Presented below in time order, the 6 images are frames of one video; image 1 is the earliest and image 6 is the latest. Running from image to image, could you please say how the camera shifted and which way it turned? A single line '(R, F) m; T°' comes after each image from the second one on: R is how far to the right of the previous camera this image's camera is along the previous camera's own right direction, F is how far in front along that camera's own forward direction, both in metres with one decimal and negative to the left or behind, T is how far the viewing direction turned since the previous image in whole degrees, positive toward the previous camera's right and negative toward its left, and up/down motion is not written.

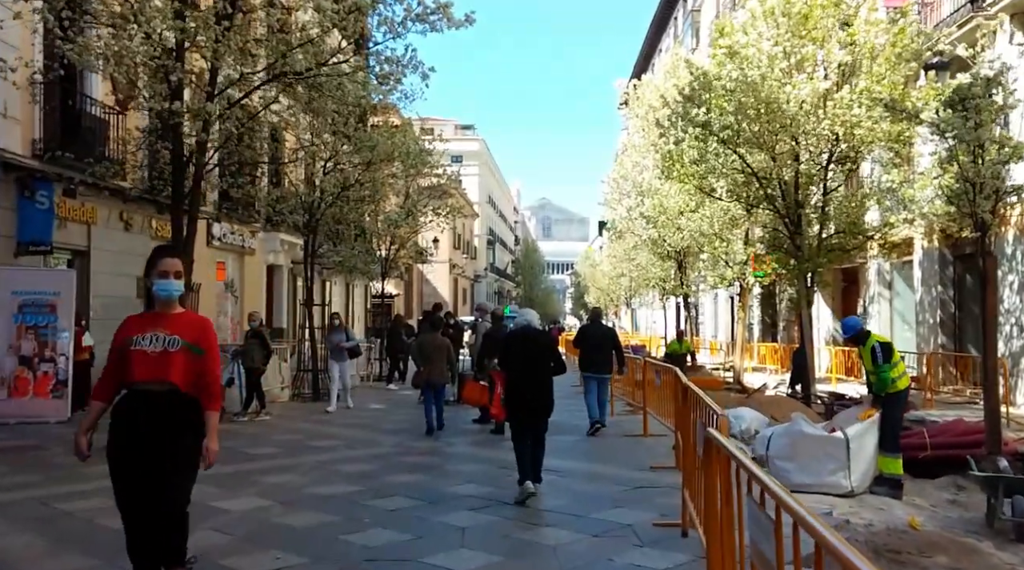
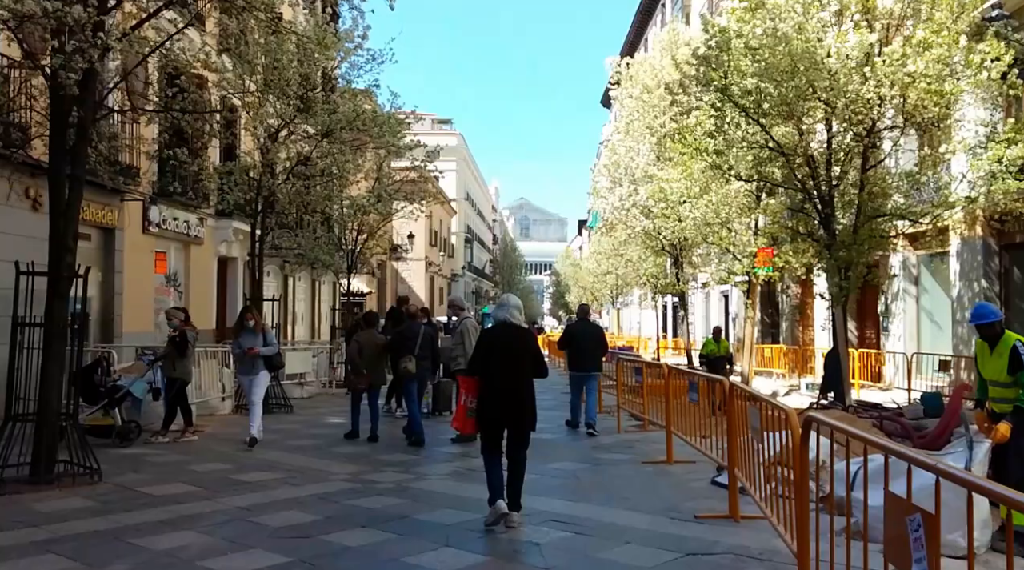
(-0.1, +2.6) m; +1°
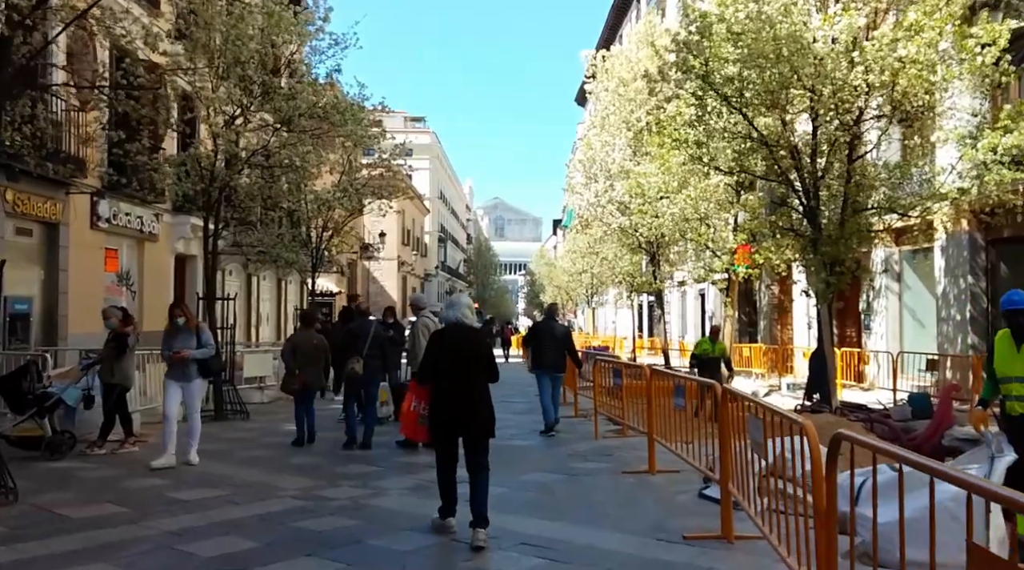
(+0.1, +0.8) m; +2°
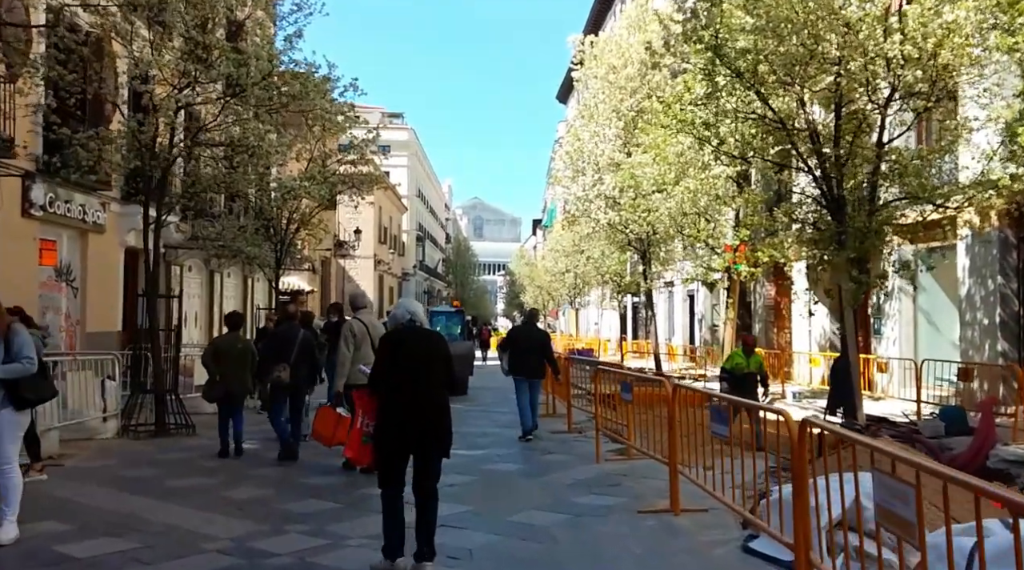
(-0.1, +1.7) m; +1°
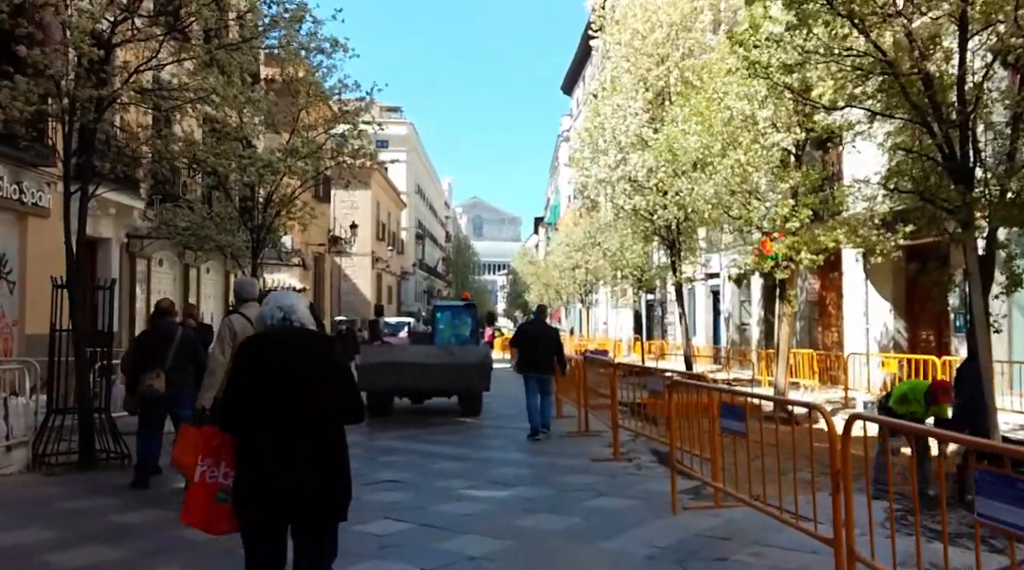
(-0.3, +2.8) m; 0°
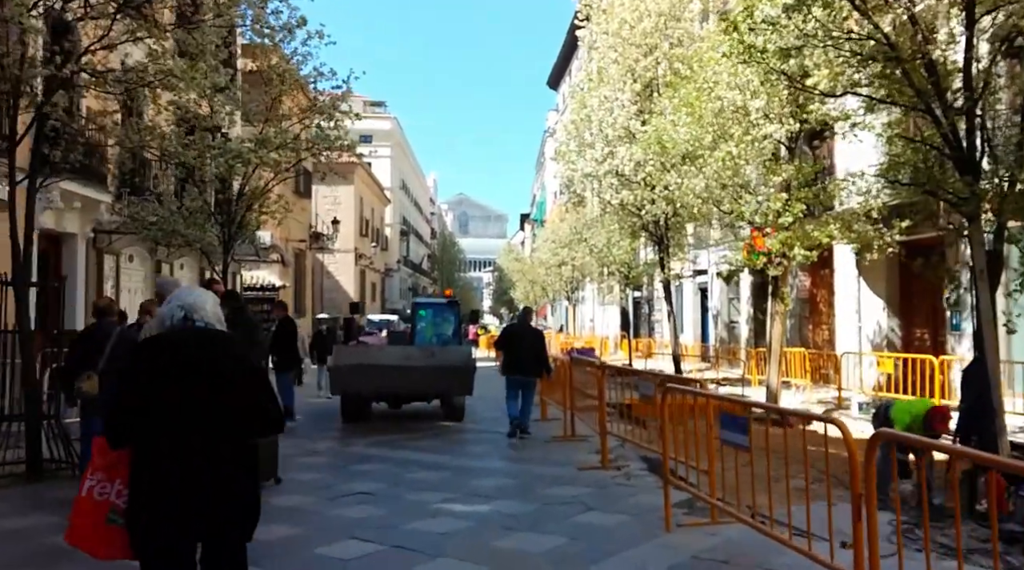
(0.0, +0.6) m; +1°
